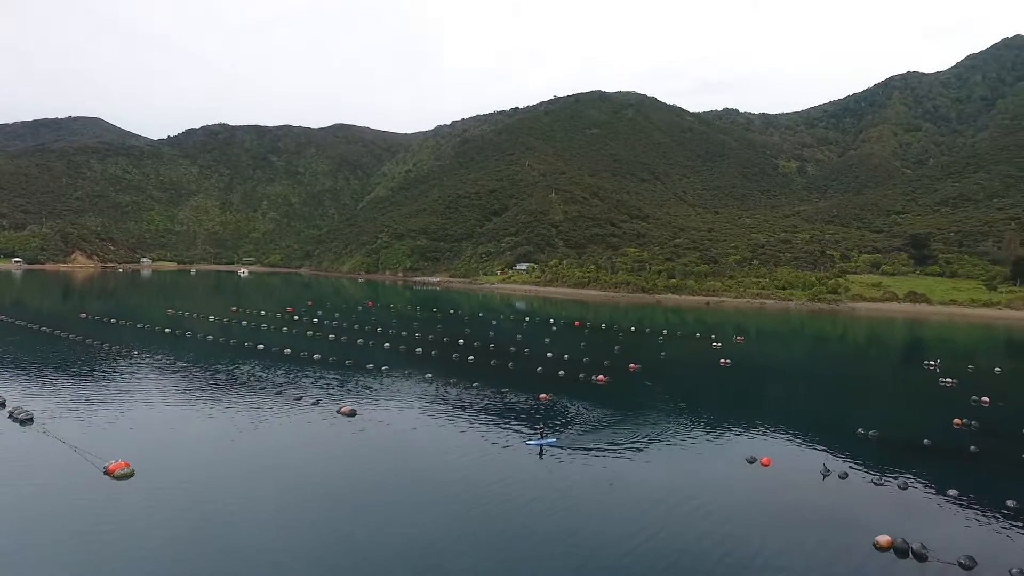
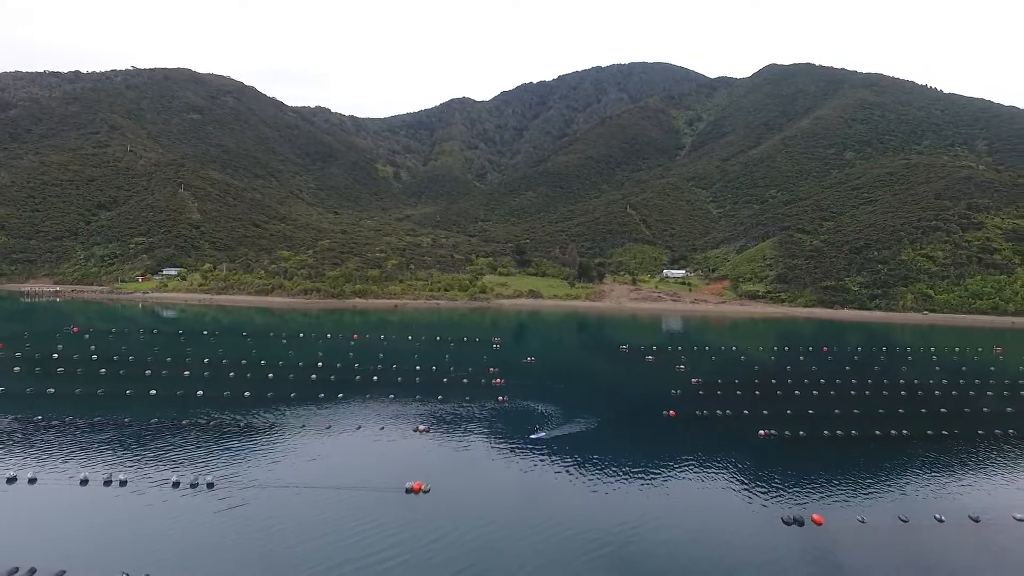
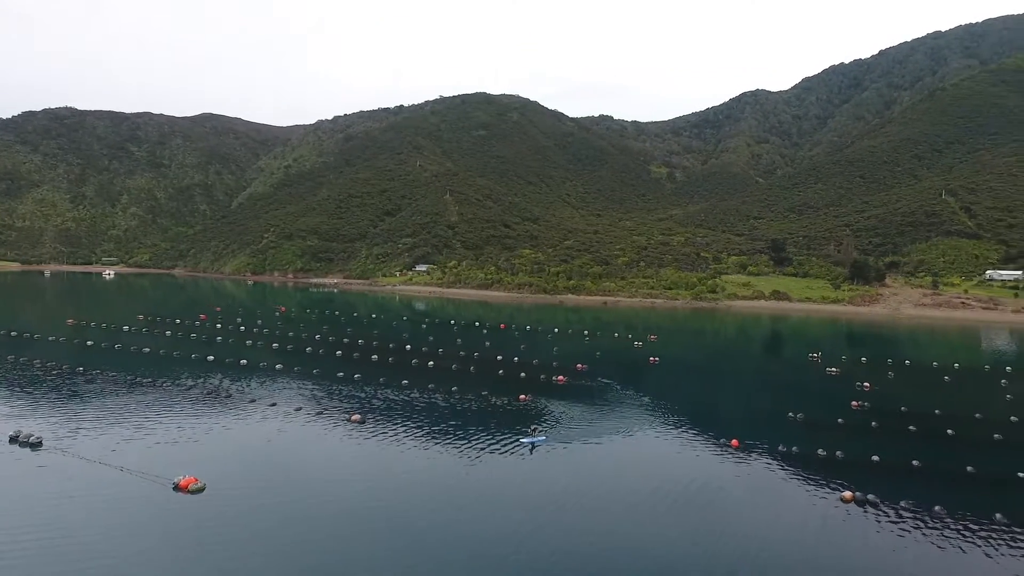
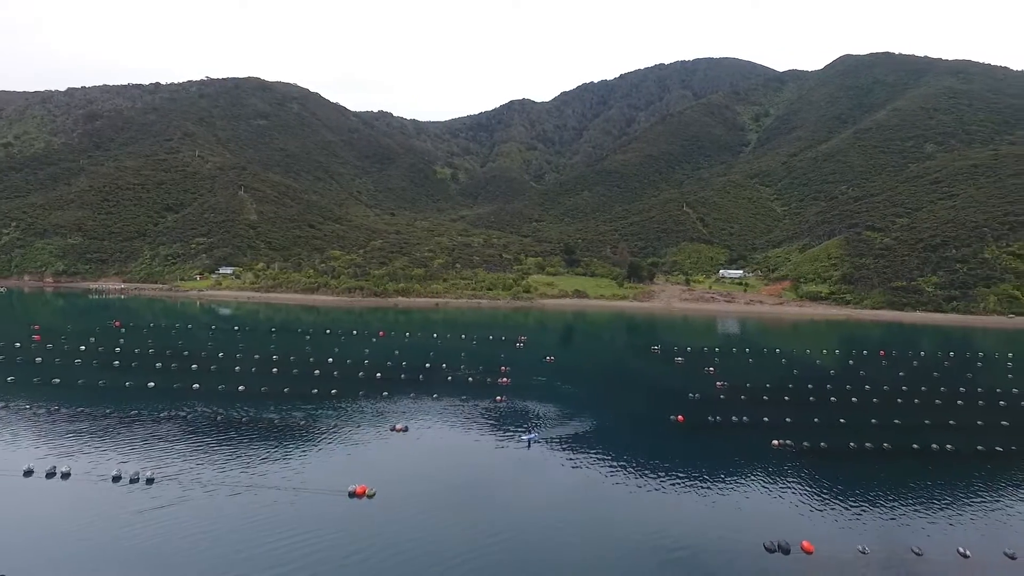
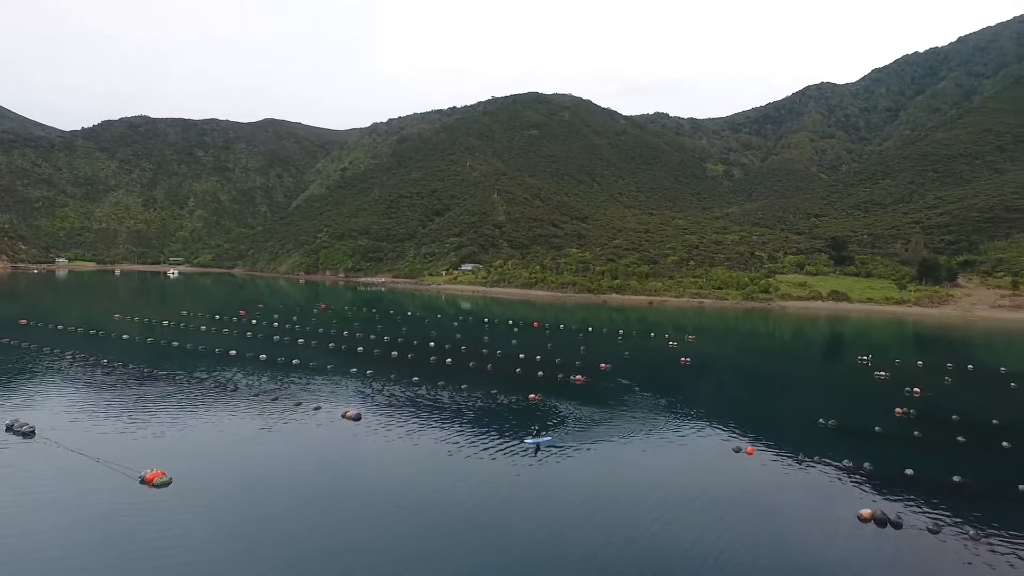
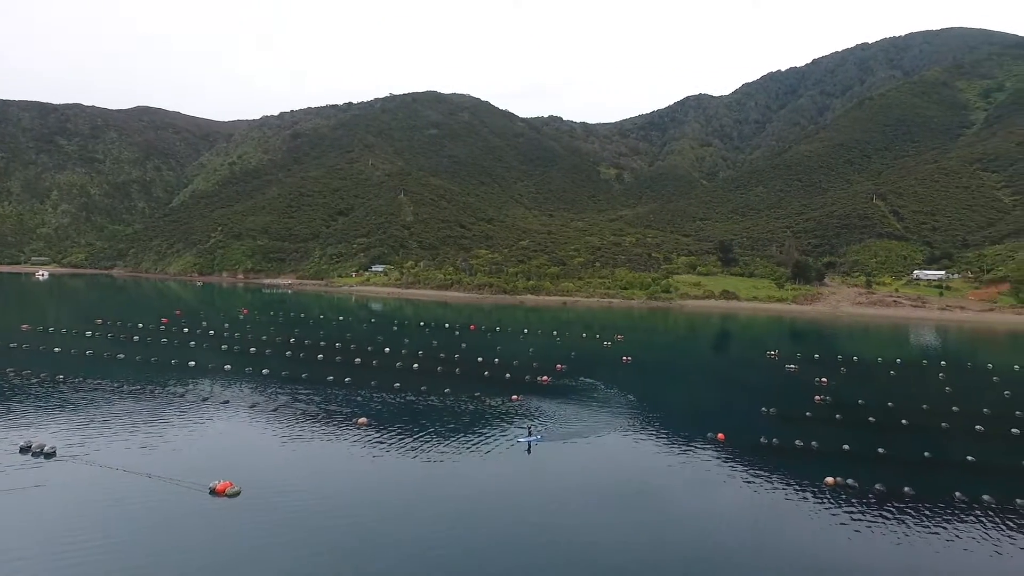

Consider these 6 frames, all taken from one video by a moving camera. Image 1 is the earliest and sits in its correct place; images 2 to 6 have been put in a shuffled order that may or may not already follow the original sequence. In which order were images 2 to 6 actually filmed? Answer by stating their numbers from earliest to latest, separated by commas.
5, 3, 6, 4, 2
